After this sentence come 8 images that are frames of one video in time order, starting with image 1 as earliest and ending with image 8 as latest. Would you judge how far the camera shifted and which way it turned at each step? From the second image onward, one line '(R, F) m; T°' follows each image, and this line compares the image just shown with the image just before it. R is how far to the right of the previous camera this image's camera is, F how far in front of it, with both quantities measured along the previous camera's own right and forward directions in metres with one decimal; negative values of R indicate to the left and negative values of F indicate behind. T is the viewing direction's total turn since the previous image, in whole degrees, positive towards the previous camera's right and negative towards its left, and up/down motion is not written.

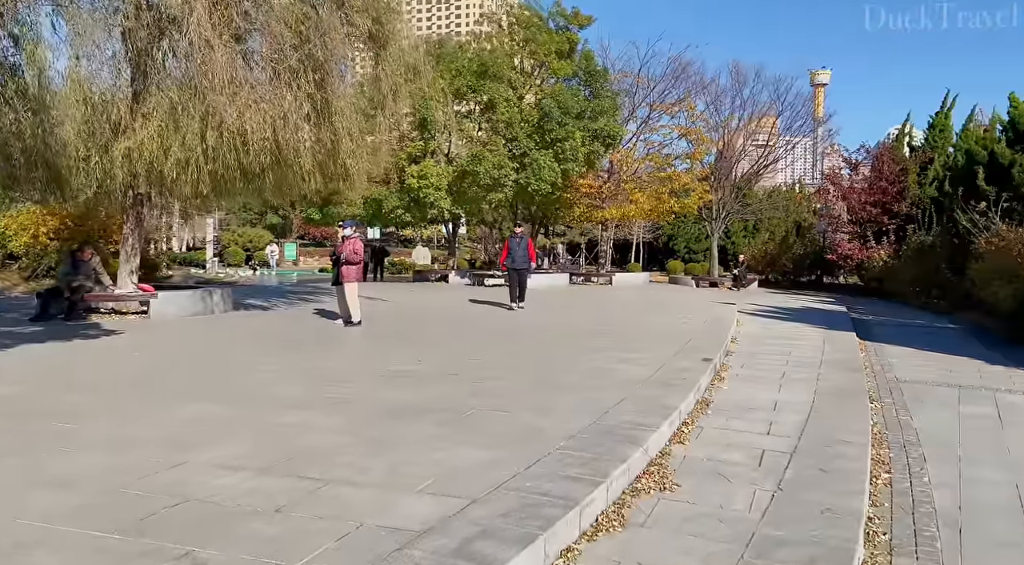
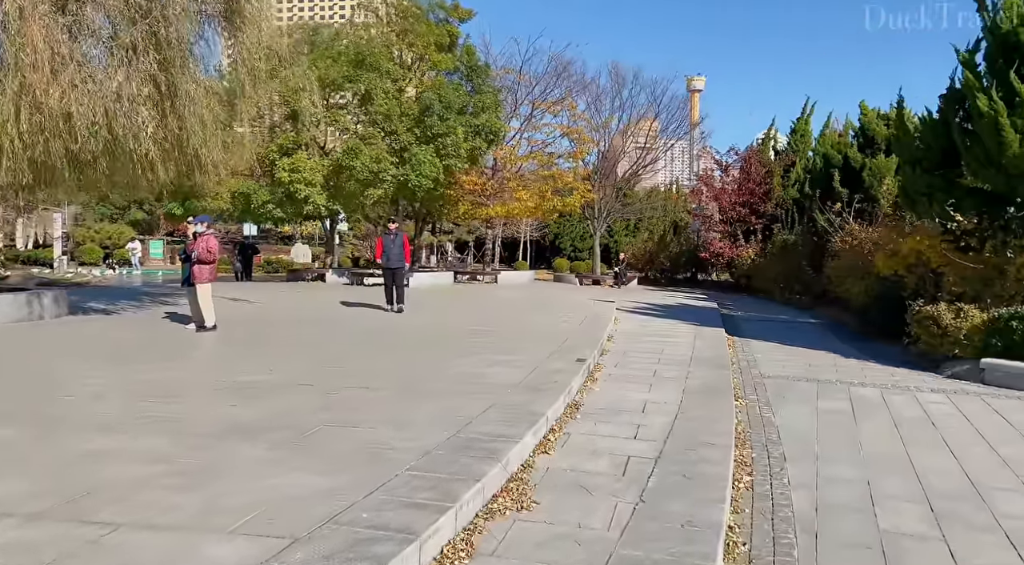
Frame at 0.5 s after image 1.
(+0.3, +0.4) m; +9°
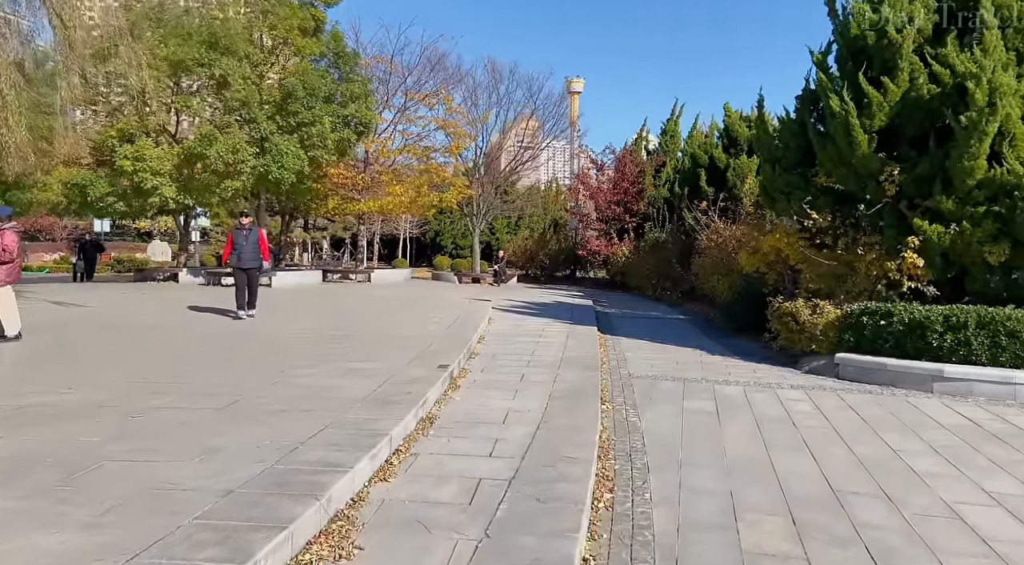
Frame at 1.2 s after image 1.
(+0.3, +0.6) m; +10°
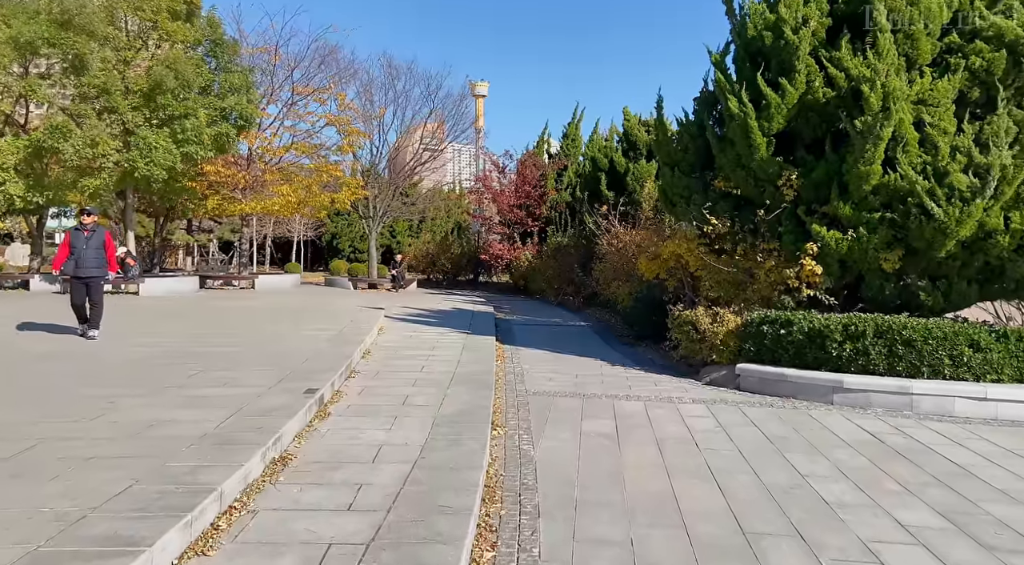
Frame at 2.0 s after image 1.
(+0.3, +0.7) m; +8°
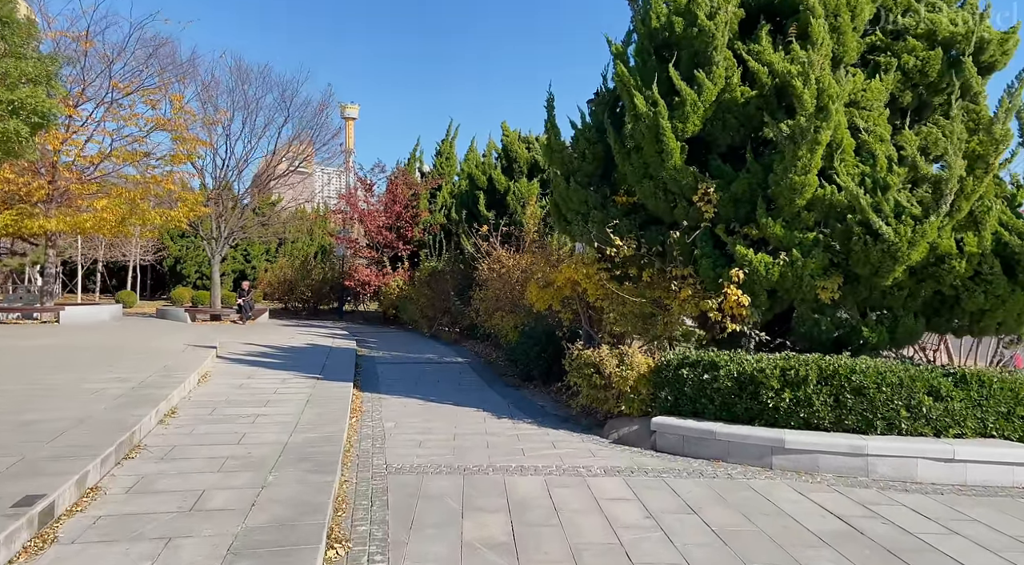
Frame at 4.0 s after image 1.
(+0.2, +1.8) m; +11°
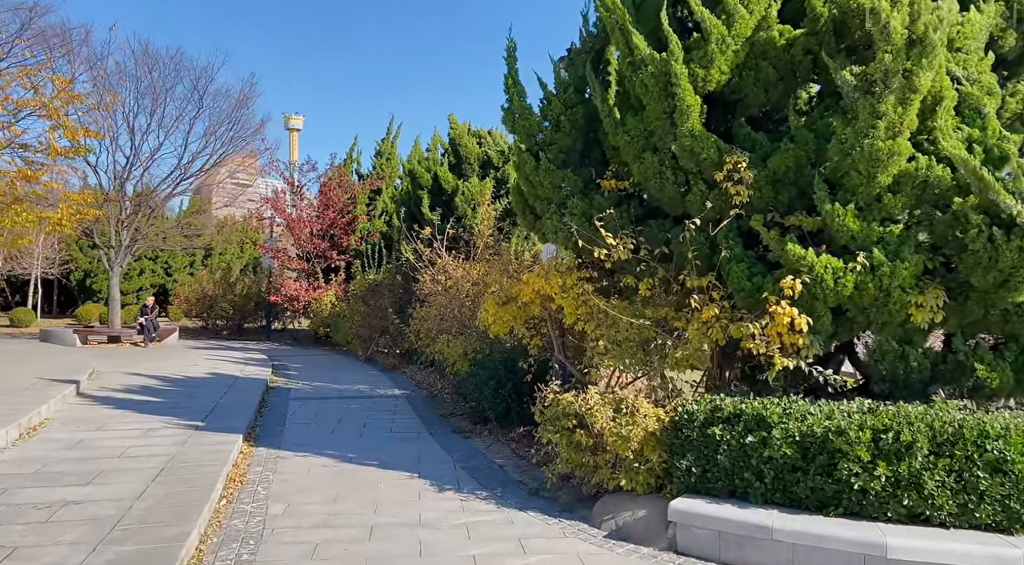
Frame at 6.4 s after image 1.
(0.0, +2.2) m; +4°
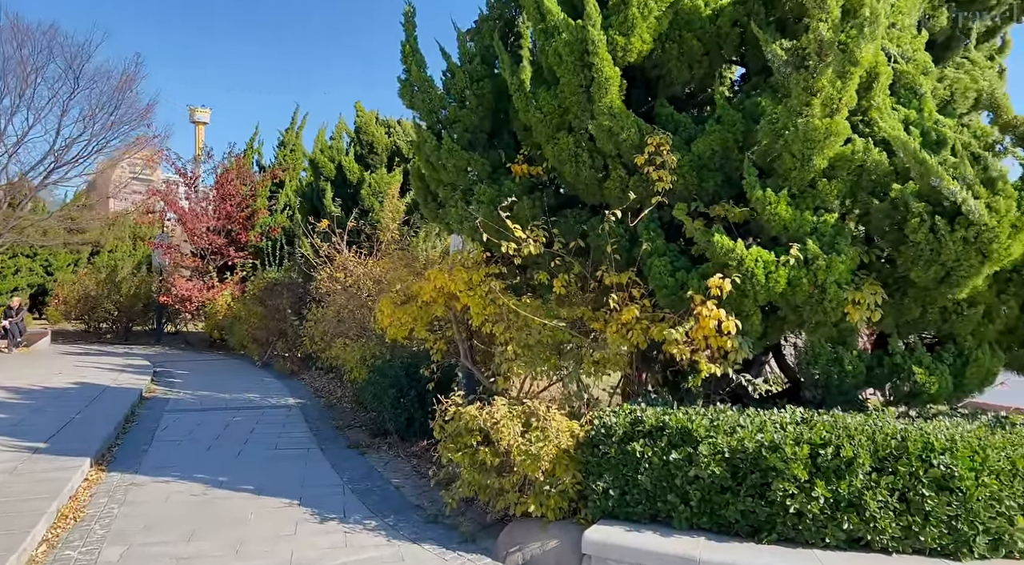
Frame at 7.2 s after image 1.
(+0.2, +0.6) m; +7°
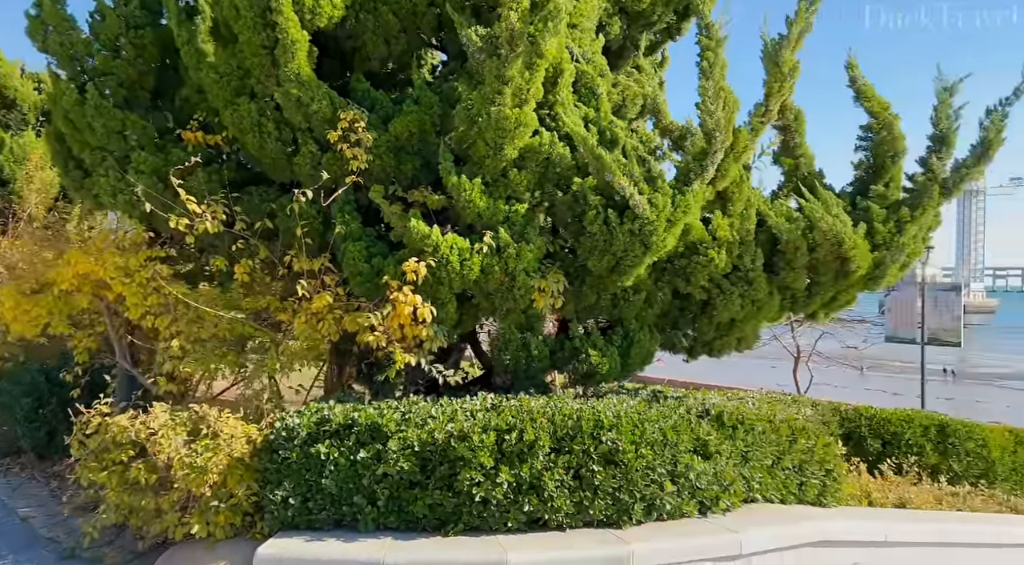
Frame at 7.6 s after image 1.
(+0.3, +0.2) m; +23°
